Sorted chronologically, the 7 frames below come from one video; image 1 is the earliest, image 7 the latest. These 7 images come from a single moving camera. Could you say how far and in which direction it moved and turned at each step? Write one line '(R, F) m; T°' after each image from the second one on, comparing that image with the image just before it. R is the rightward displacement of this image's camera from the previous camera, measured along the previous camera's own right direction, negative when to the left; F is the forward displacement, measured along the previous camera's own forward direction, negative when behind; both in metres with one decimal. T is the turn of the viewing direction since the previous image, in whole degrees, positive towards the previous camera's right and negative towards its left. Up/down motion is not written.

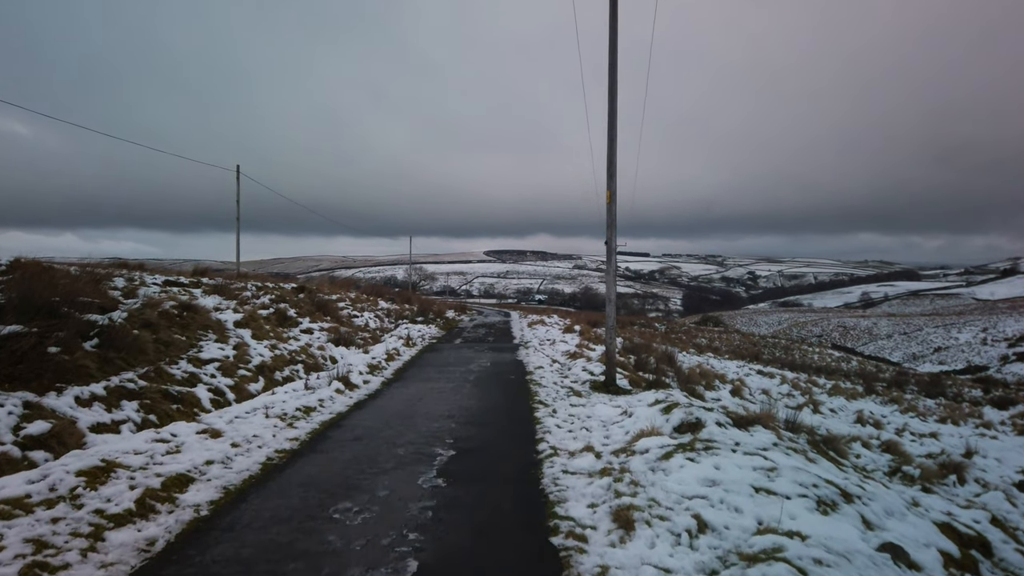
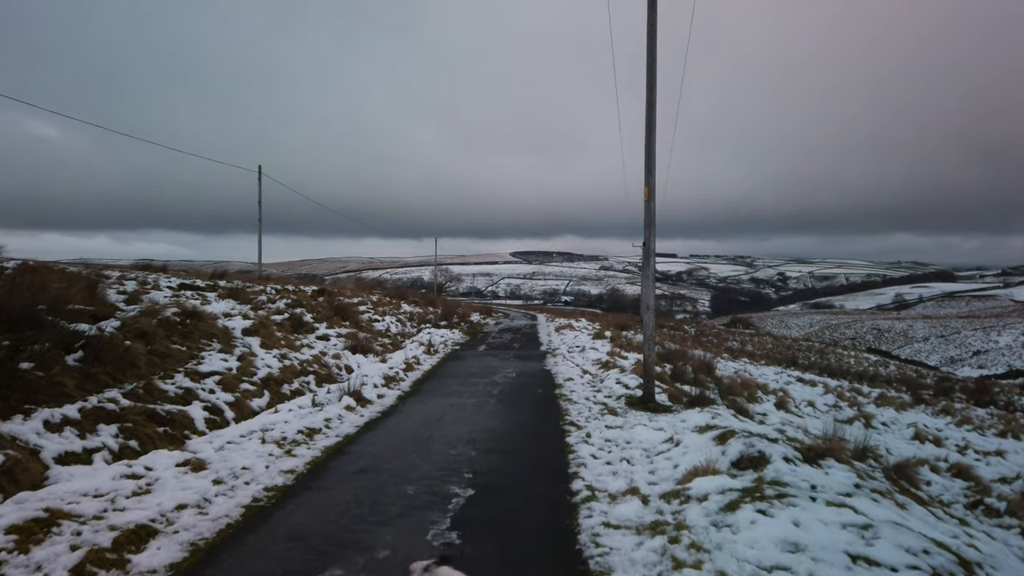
(0.0, +0.9) m; -3°
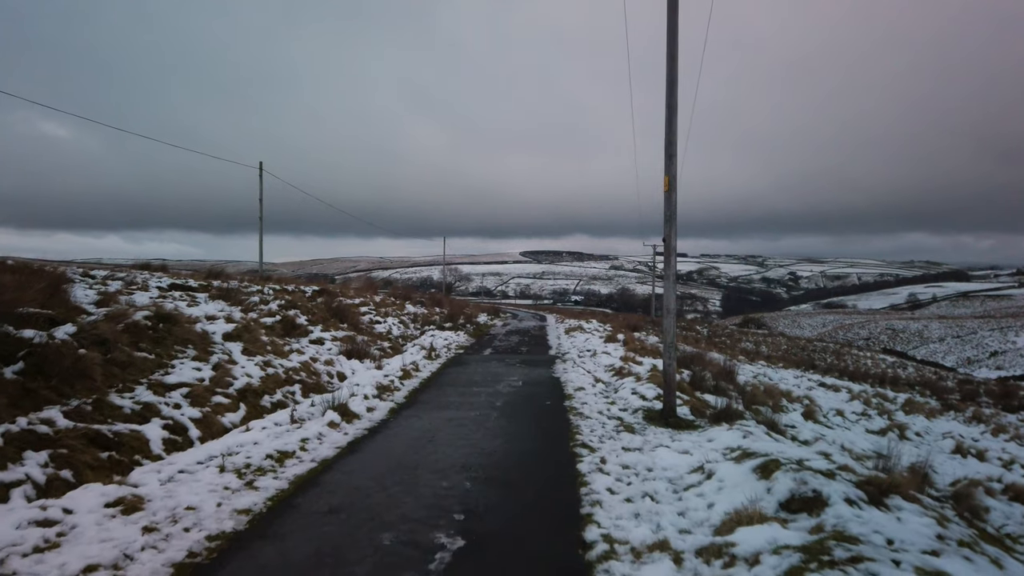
(+0.1, +0.9) m; -1°
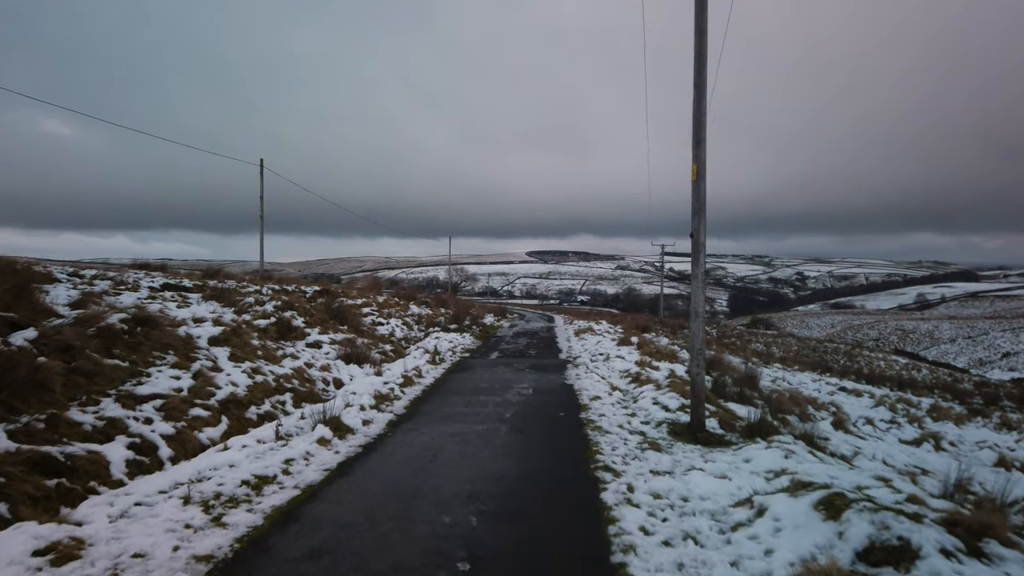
(-0.1, +0.8) m; -1°
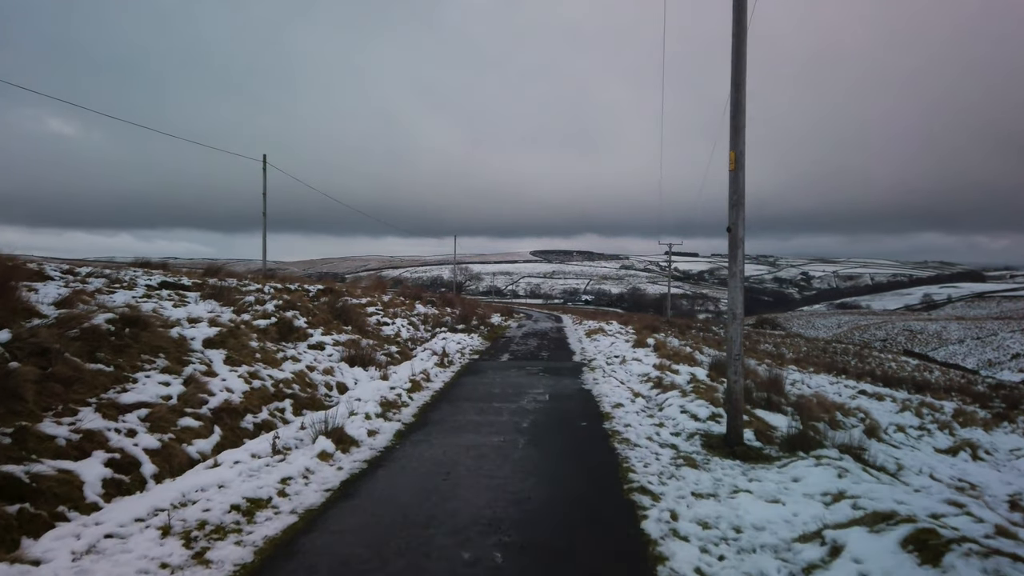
(-0.2, +0.6) m; -1°
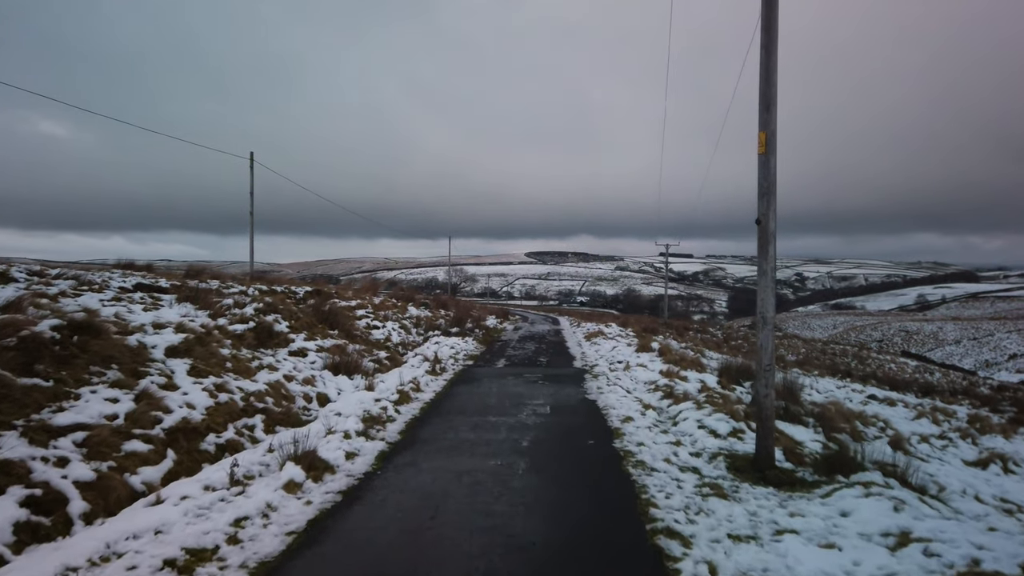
(0.0, +0.8) m; 0°
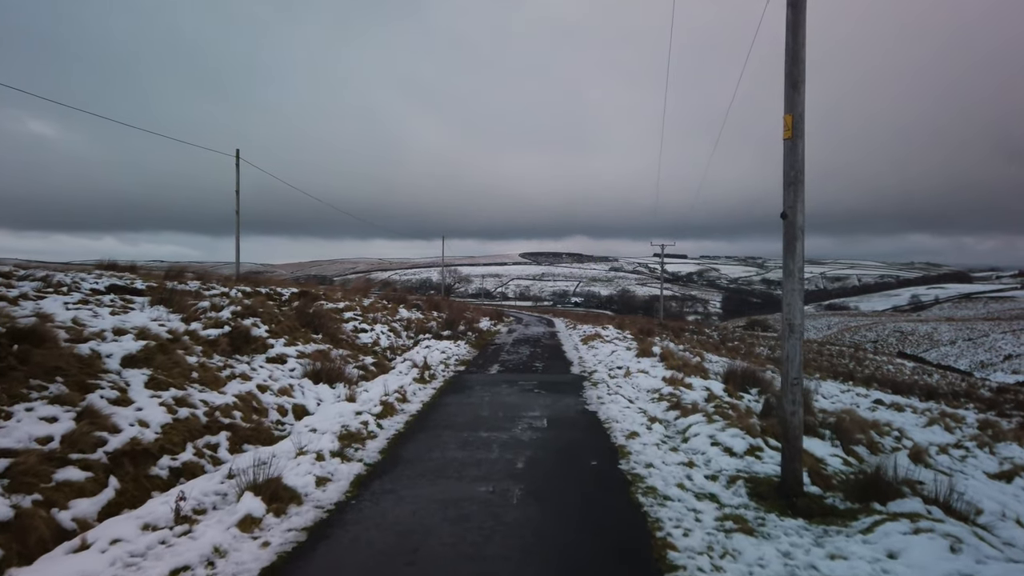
(0.0, +0.7) m; 0°
